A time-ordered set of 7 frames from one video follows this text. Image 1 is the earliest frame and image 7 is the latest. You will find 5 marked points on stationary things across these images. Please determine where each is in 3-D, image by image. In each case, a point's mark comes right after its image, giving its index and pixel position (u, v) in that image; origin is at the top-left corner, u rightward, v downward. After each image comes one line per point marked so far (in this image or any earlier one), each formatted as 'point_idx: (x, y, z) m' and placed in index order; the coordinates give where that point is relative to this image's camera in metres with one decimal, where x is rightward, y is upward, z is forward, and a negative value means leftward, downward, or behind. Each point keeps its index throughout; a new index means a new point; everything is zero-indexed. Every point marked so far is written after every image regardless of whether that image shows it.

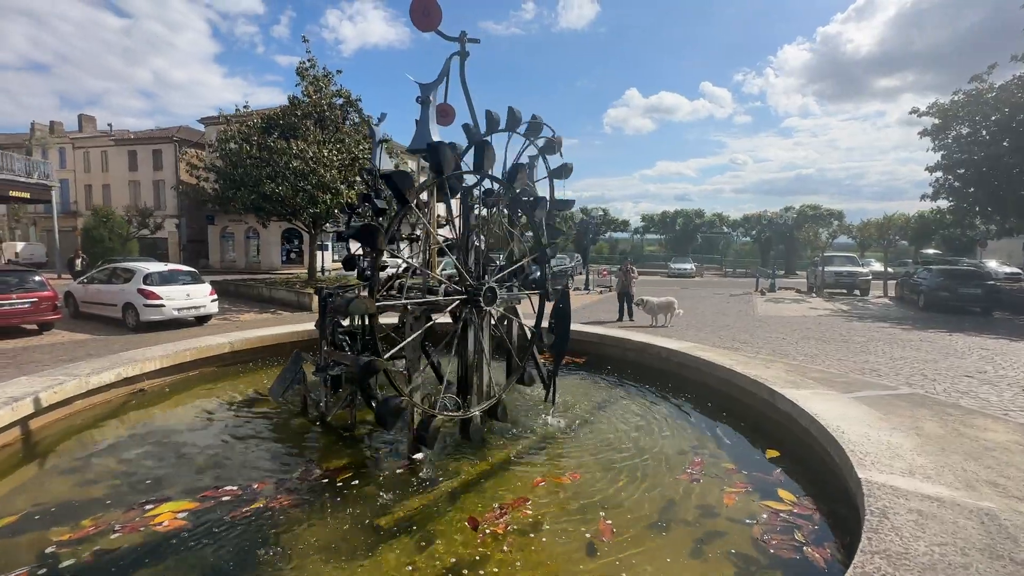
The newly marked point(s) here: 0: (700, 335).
0: (+6.1, -1.5, +14.7) m
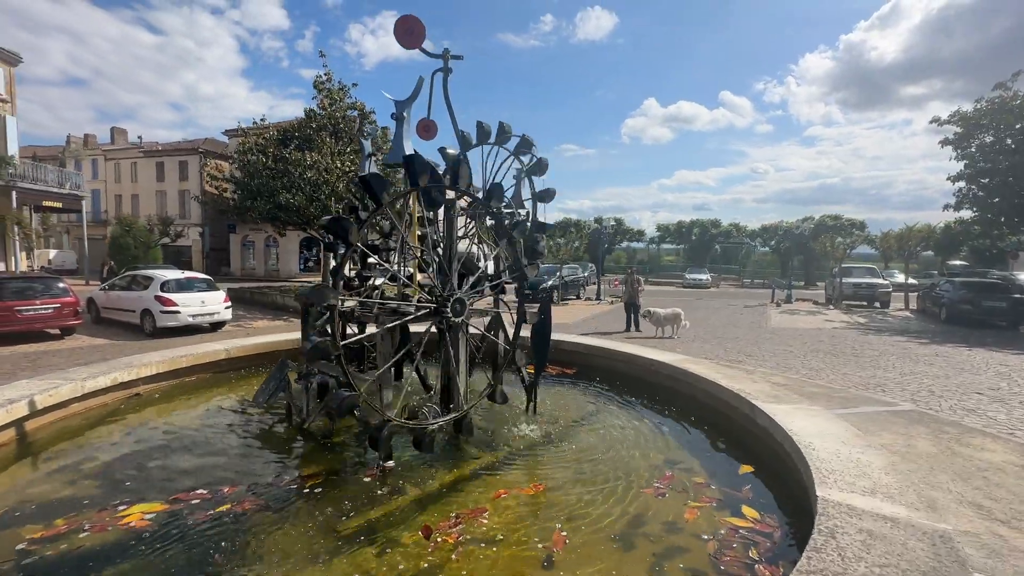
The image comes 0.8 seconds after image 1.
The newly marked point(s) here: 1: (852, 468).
0: (+6.2, -1.9, +14.6) m
1: (+2.9, -1.6, +4.0) m
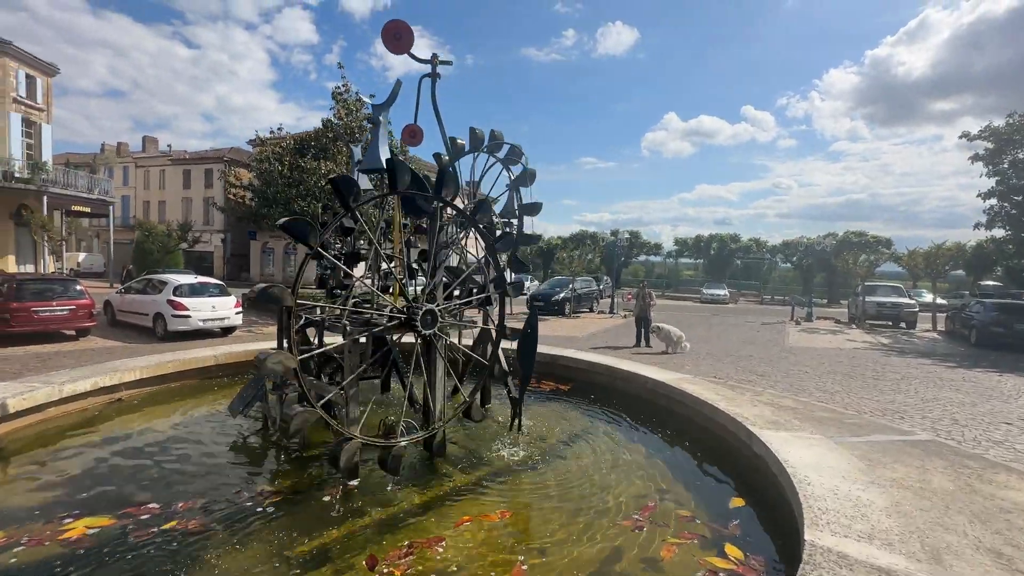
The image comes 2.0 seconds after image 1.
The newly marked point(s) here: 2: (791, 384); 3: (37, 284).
0: (+6.2, -2.4, +14.0) m
1: (+2.6, -1.7, +3.6) m
2: (+7.2, -2.5, +12.0) m
3: (-15.1, +0.1, +15.0) m
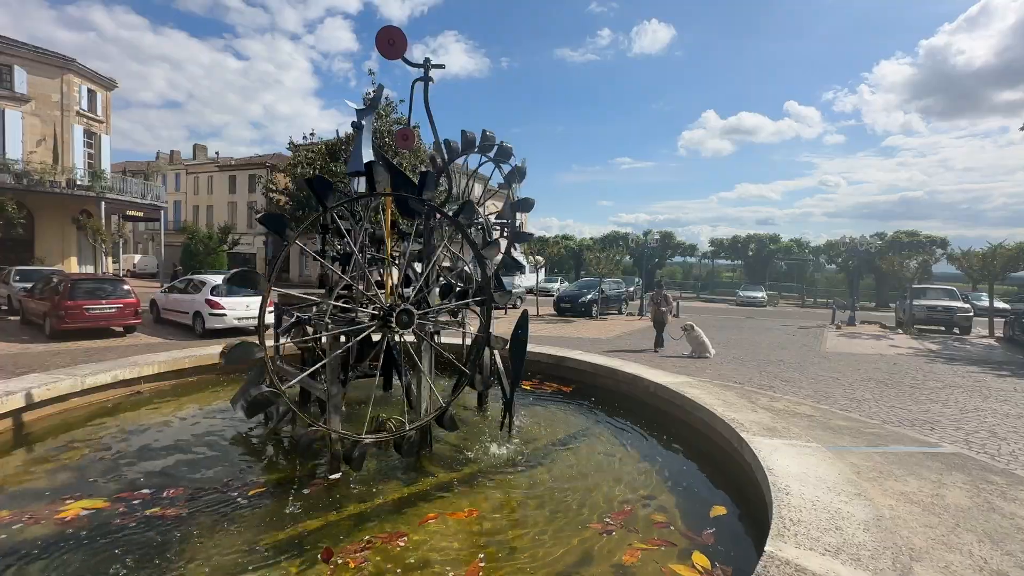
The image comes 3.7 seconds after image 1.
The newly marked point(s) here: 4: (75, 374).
0: (+6.7, -2.4, +13.6) m
1: (+2.3, -1.7, +3.5) m
2: (+7.5, -2.5, +11.5) m
3: (-14.5, +0.1, +16.0) m
4: (-6.1, -1.2, +6.5) m
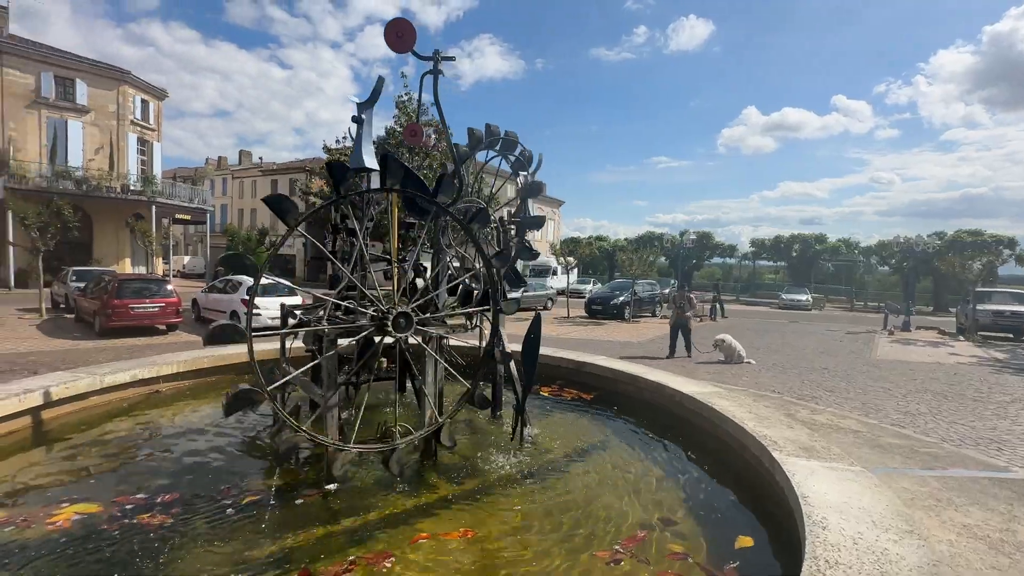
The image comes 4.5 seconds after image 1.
0: (+7.3, -2.5, +12.7) m
1: (+2.3, -1.8, +3.0) m
2: (+8.0, -2.6, +10.6) m
3: (-13.6, +0.1, +16.7) m
4: (-5.9, -1.2, +6.6) m
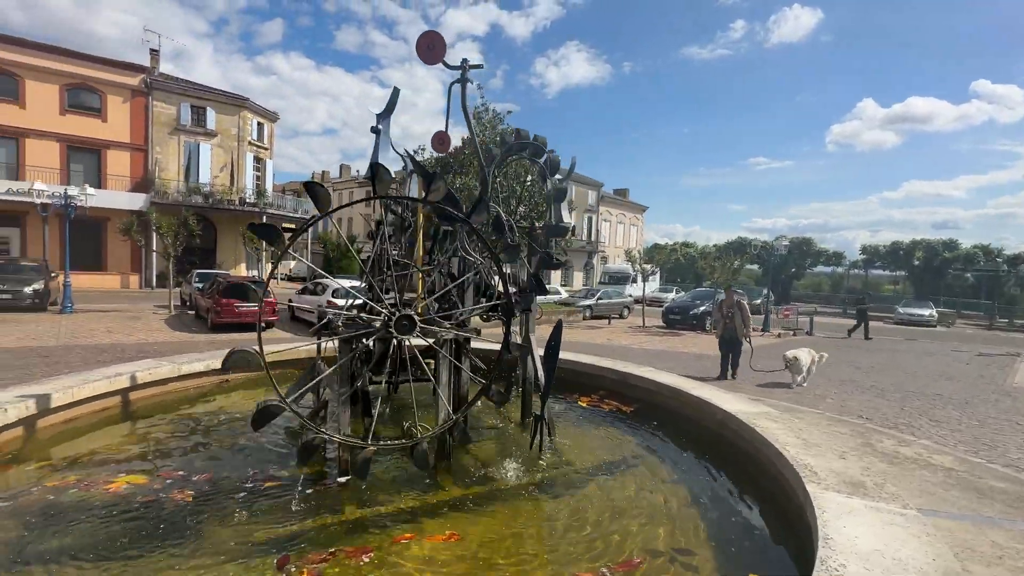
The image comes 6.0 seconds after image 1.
0: (+8.7, -2.8, +11.2) m
1: (+2.0, -1.8, +2.5) m
2: (+8.9, -2.9, +9.0) m
3: (-11.2, +0.1, +18.9) m
4: (-5.4, -1.2, +7.5) m
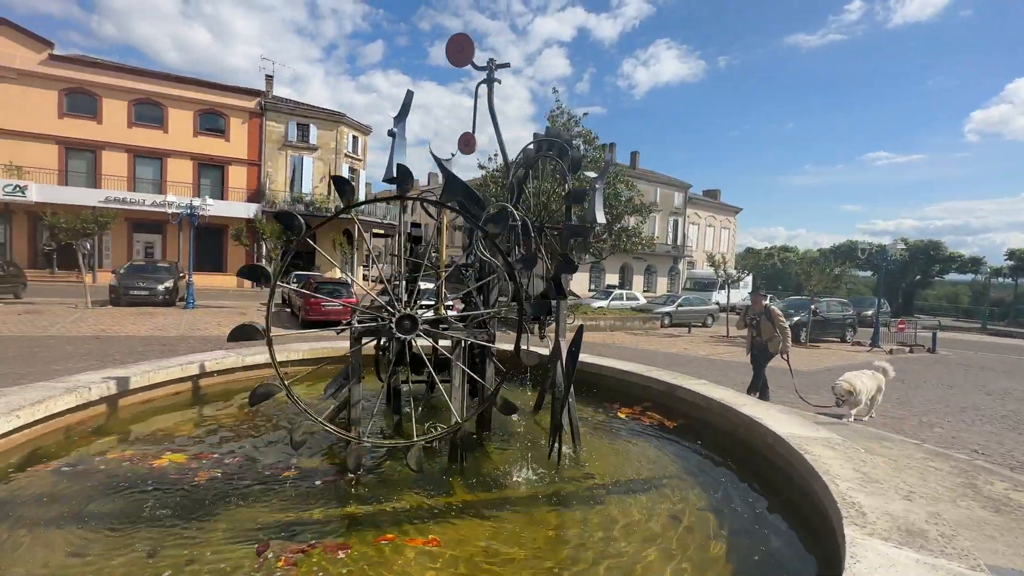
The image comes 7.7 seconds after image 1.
0: (+9.7, -3.0, +9.4) m
1: (+1.6, -1.8, +2.0) m
2: (+9.6, -3.0, +7.1) m
3: (-8.4, +0.1, +20.5) m
4: (-4.8, -1.2, +8.3) m
